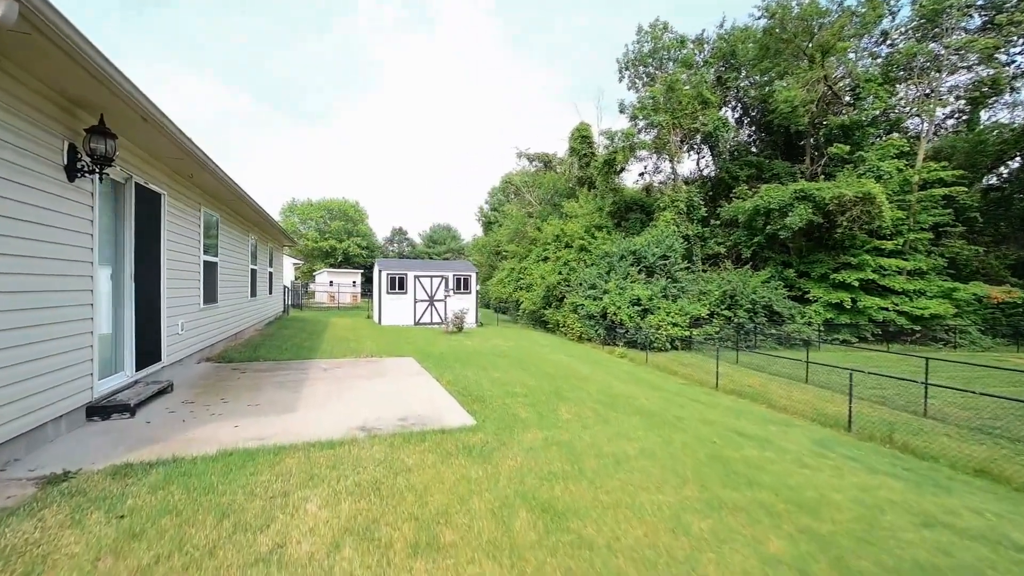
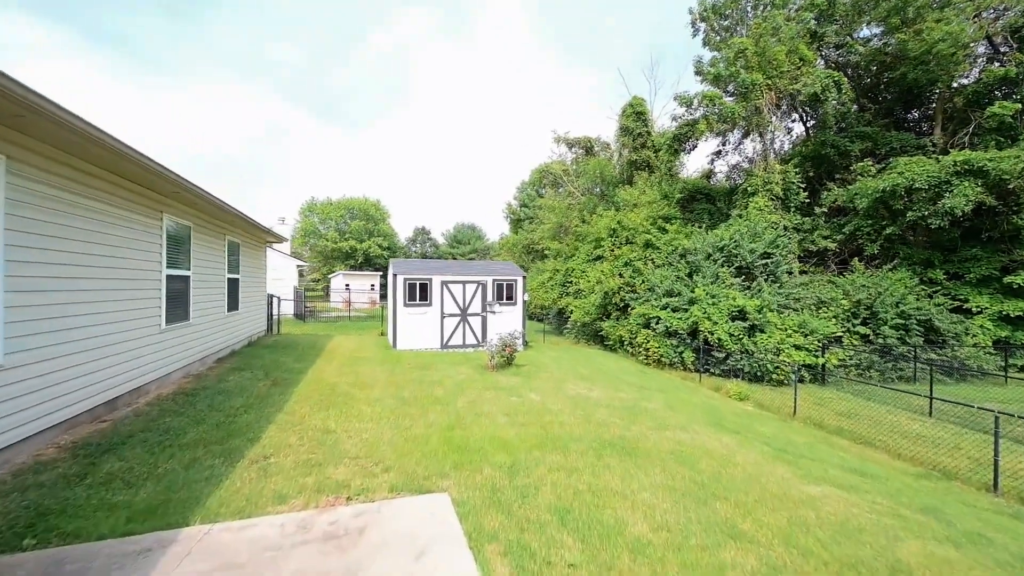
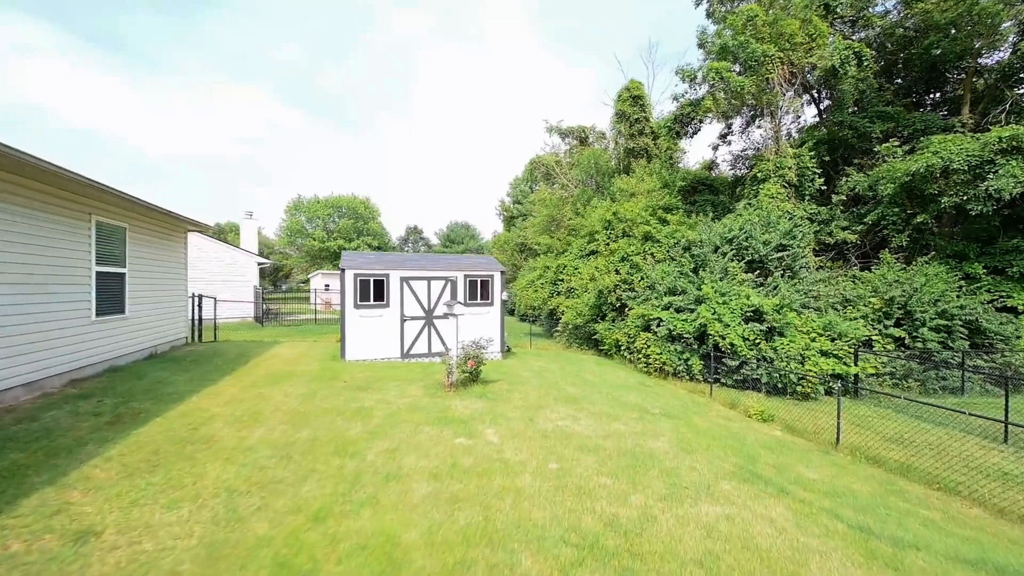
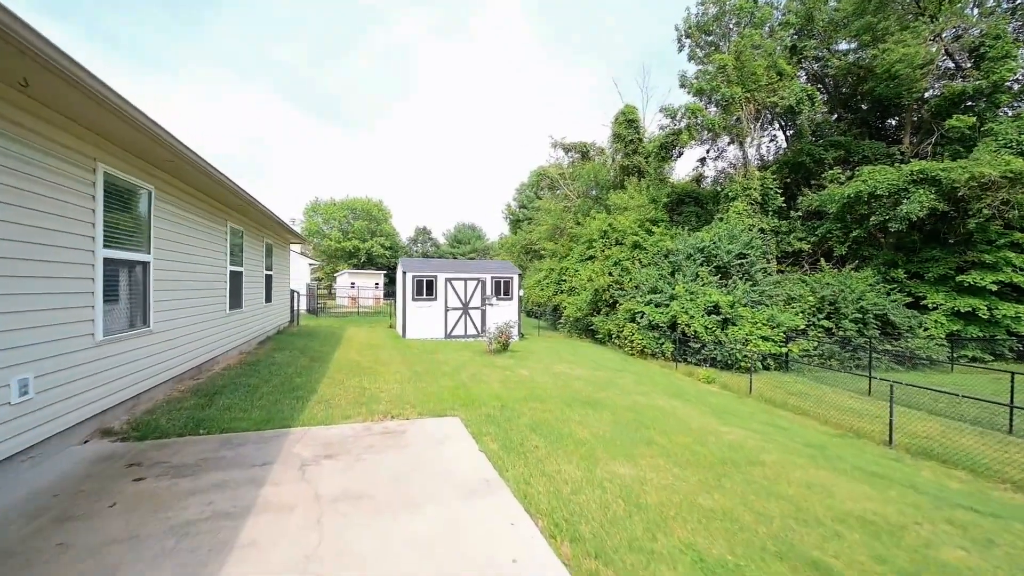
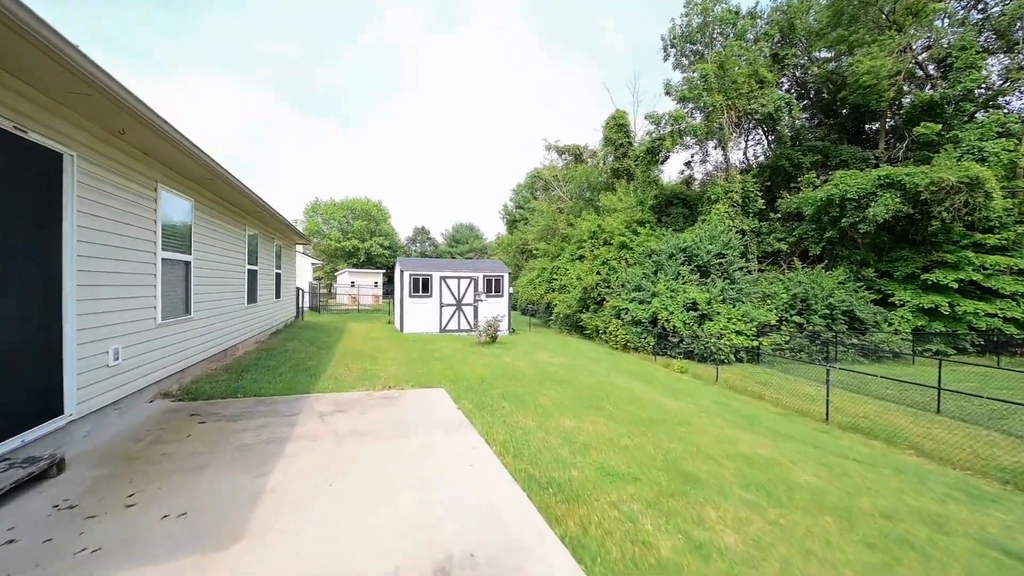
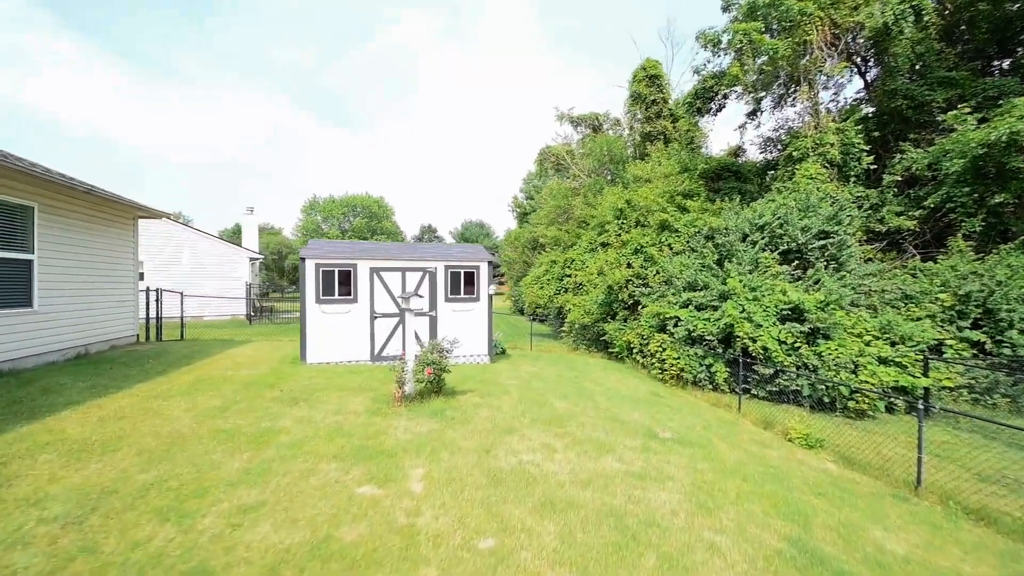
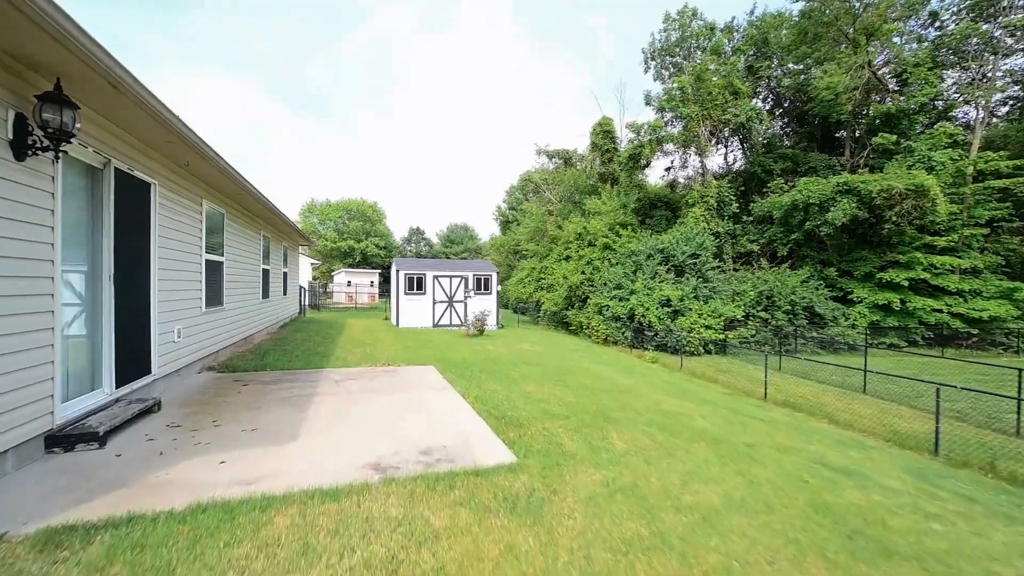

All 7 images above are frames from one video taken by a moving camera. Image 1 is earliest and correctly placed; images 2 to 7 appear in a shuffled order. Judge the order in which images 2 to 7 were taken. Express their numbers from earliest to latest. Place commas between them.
7, 5, 4, 2, 3, 6
